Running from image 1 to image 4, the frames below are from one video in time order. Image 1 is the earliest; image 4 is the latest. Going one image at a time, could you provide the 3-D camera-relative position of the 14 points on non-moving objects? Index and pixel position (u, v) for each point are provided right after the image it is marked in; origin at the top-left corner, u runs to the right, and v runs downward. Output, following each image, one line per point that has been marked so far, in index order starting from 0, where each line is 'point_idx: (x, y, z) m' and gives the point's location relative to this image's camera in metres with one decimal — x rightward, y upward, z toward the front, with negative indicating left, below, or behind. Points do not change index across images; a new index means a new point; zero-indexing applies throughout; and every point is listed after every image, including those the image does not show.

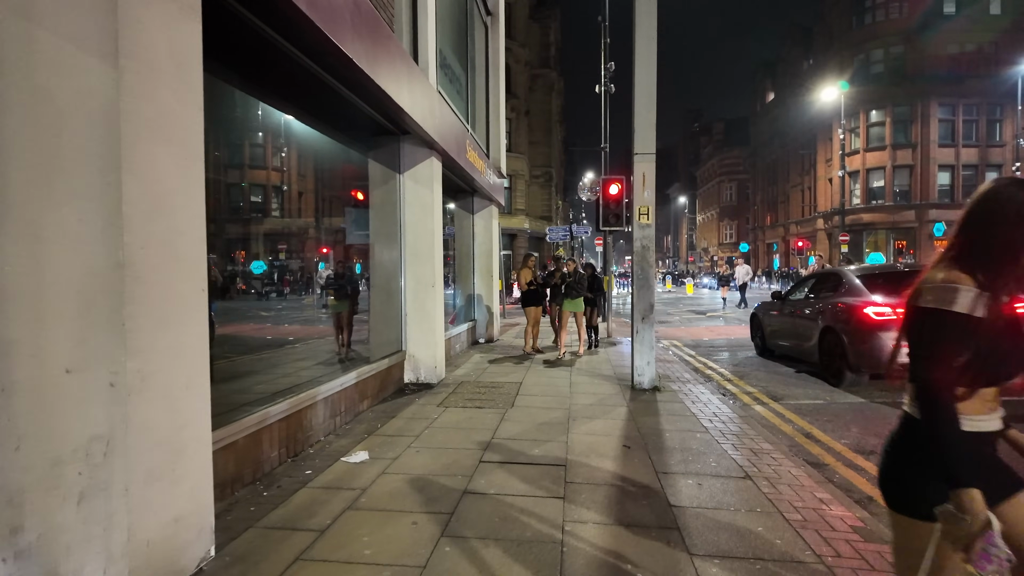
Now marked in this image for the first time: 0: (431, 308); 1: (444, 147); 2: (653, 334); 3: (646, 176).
0: (-1.1, -0.3, +7.6) m
1: (-0.9, +1.9, +8.1) m
2: (+1.8, -0.6, +7.5) m
3: (+1.7, +1.5, +7.6) m
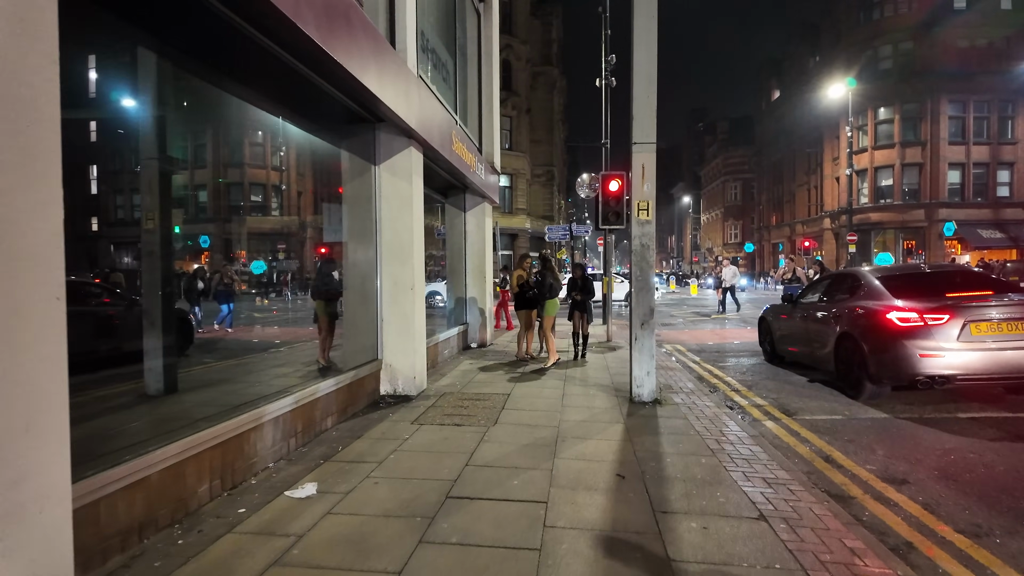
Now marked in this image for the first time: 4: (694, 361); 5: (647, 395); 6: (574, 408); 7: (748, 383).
0: (-1.2, -0.3, +6.9) m
1: (-1.1, +1.9, +7.4) m
2: (+1.6, -0.6, +6.9) m
3: (+1.6, +1.4, +7.0) m
4: (+3.3, -1.3, +10.7) m
5: (+1.6, -1.2, +6.9) m
6: (+0.7, -1.3, +6.5) m
7: (+3.4, -1.4, +8.6) m
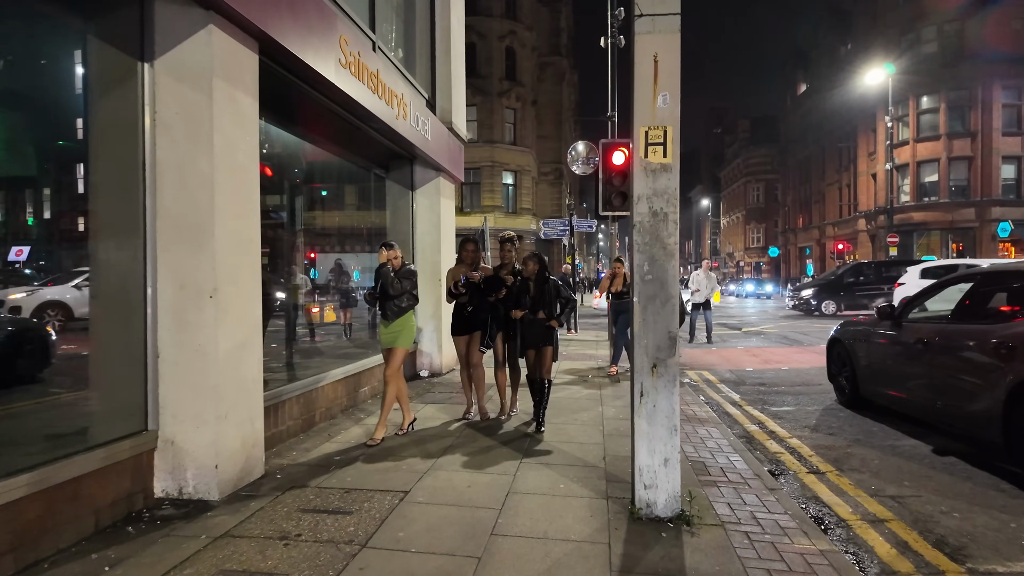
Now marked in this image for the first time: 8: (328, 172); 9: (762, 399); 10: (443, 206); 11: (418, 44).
0: (-1.9, -0.3, +3.7) m
1: (-1.7, +1.8, +4.1) m
2: (+1.0, -0.7, +3.5) m
3: (+0.9, +1.4, +3.6) m
4: (+2.7, -1.4, +7.3) m
5: (+0.9, -1.3, +3.5) m
6: (0.0, -1.4, +3.2) m
7: (+2.8, -1.5, +5.2) m
8: (-2.3, +1.5, +7.5) m
9: (+3.2, -1.4, +7.6) m
10: (-1.1, +1.3, +9.1) m
11: (-1.4, +3.6, +8.7) m
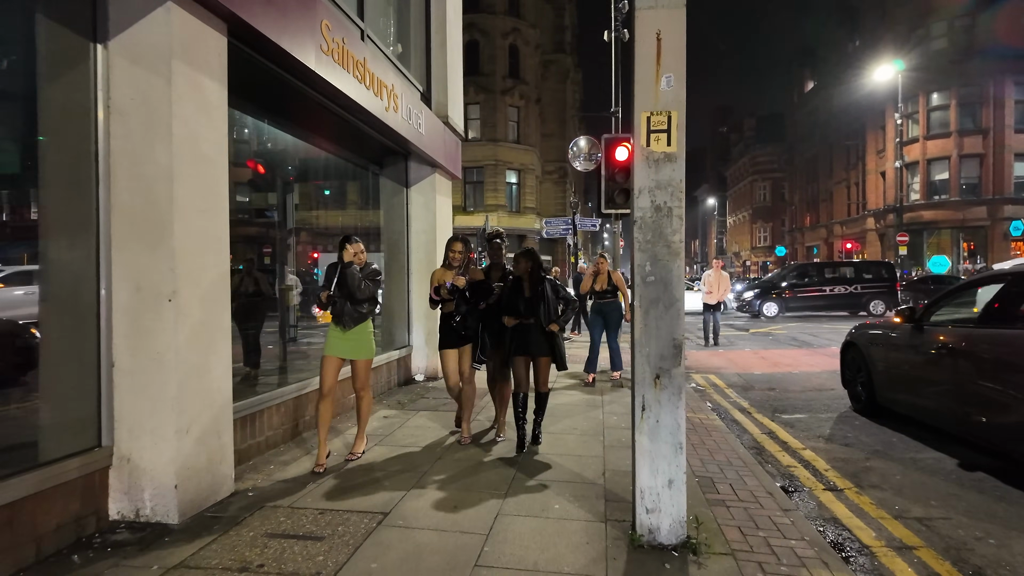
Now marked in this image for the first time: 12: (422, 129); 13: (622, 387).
0: (-1.9, -0.4, +3.3) m
1: (-1.8, +1.8, +3.8) m
2: (+0.9, -0.7, +3.2) m
3: (+0.8, +1.4, +3.3) m
4: (+2.7, -1.5, +6.9) m
5: (+0.8, -1.3, +3.2) m
6: (-0.1, -1.4, +2.8) m
7: (+2.7, -1.5, +4.8) m
8: (-2.3, +1.4, +7.2) m
9: (+3.2, -1.4, +7.2) m
10: (-1.1, +1.2, +8.8) m
11: (-1.4, +3.6, +8.4) m
12: (-1.2, +2.2, +8.0) m
13: (+1.5, -1.3, +7.9) m
